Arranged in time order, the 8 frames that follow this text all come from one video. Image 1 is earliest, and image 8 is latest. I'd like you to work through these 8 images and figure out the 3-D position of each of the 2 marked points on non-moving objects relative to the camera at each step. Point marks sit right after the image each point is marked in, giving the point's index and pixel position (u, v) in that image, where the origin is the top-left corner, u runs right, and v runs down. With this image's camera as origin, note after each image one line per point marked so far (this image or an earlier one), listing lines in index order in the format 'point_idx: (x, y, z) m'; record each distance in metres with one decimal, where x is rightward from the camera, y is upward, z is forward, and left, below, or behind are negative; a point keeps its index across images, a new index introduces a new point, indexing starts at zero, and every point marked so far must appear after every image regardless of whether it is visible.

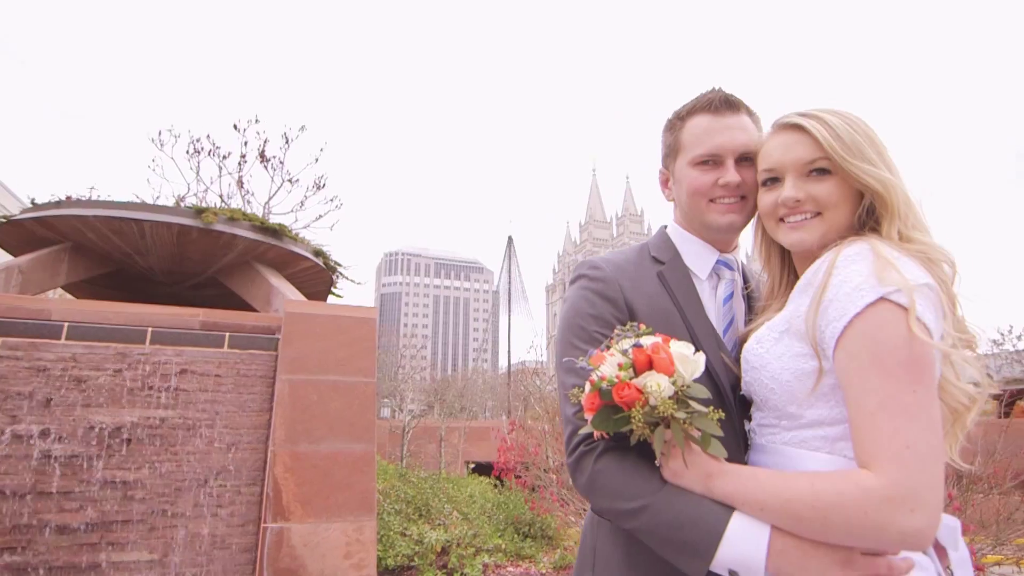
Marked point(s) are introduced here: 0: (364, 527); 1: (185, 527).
0: (-1.4, -2.3, +5.5) m
1: (-2.9, -2.1, +5.1) m
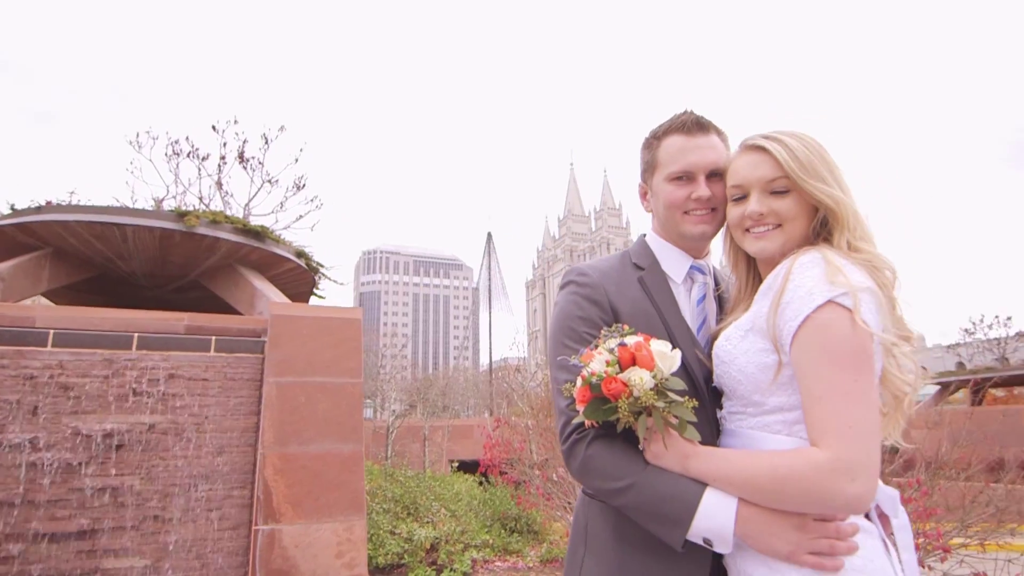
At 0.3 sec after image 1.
0: (-1.5, -2.3, +5.5) m
1: (-3.0, -2.2, +5.1) m
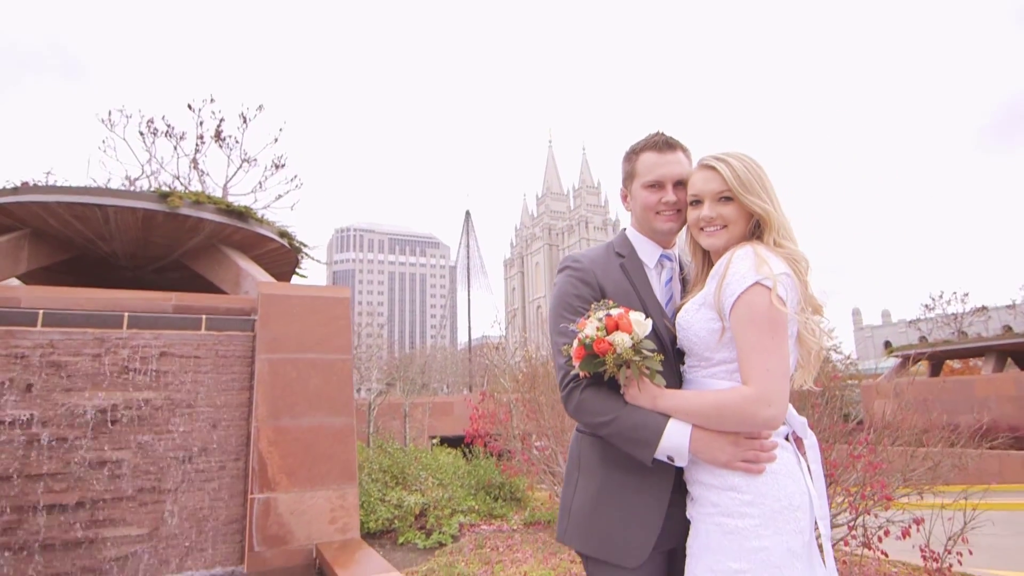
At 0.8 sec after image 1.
0: (-1.7, -2.1, +5.8) m
1: (-3.1, -2.0, +5.4) m
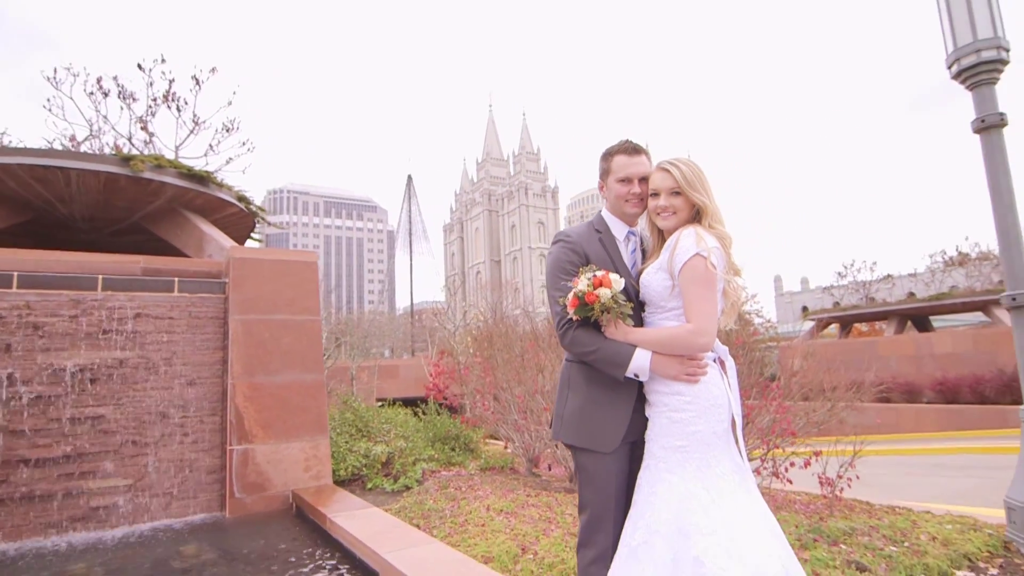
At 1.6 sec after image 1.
0: (-2.1, -1.7, +6.3) m
1: (-3.5, -1.6, +5.7) m
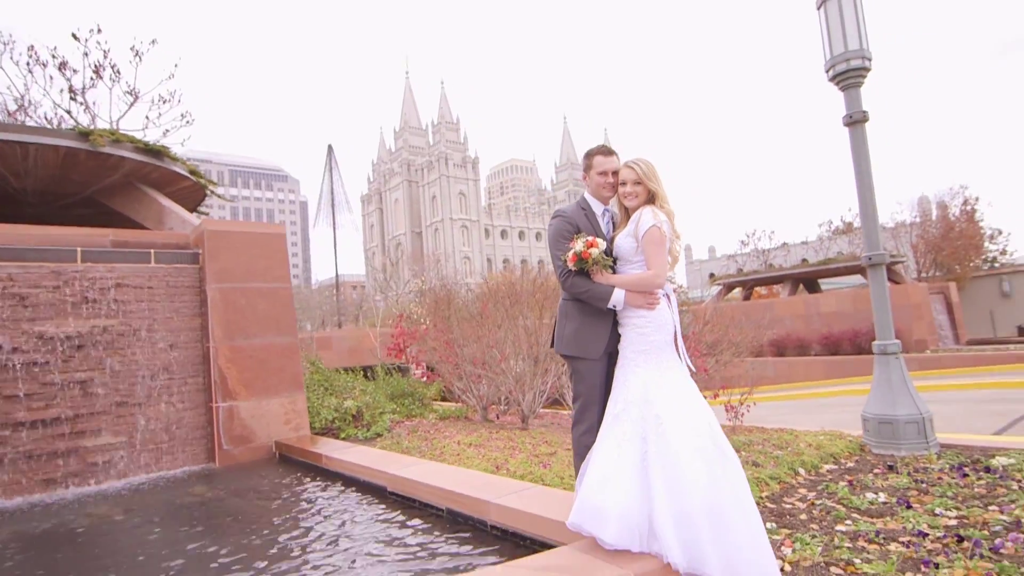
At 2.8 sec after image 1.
0: (-2.6, -1.3, +6.9) m
1: (-3.9, -1.3, +6.1) m
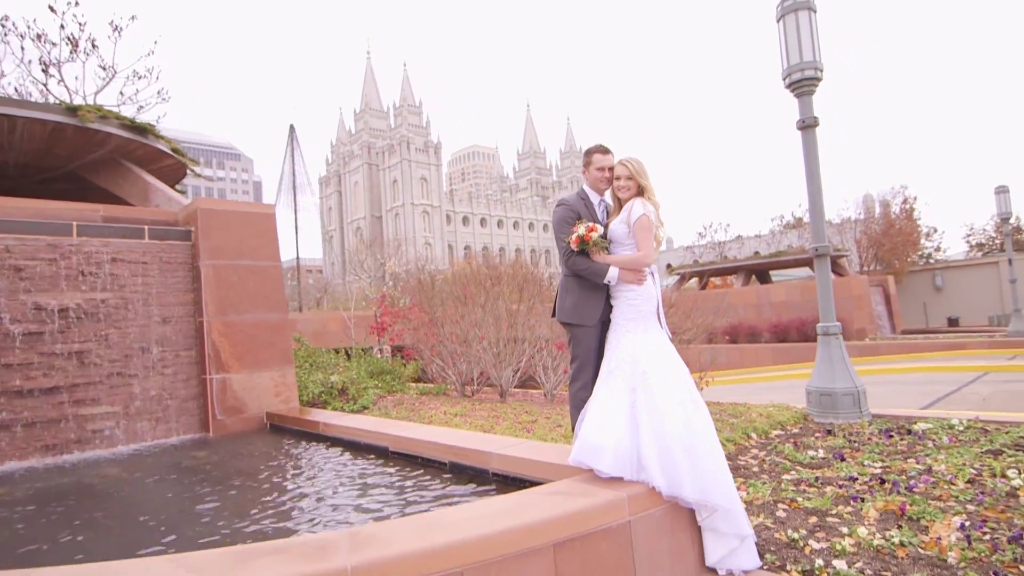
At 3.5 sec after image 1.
0: (-2.8, -1.1, +7.2) m
1: (-4.1, -1.0, +6.3) m
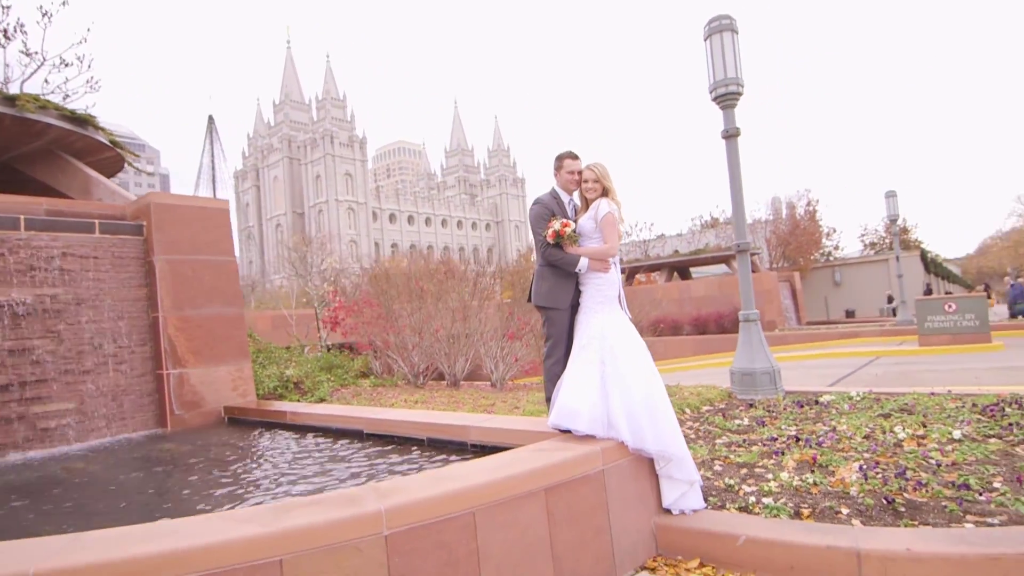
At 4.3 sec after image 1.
0: (-3.4, -1.0, +7.3) m
1: (-4.5, -1.0, +6.2) m
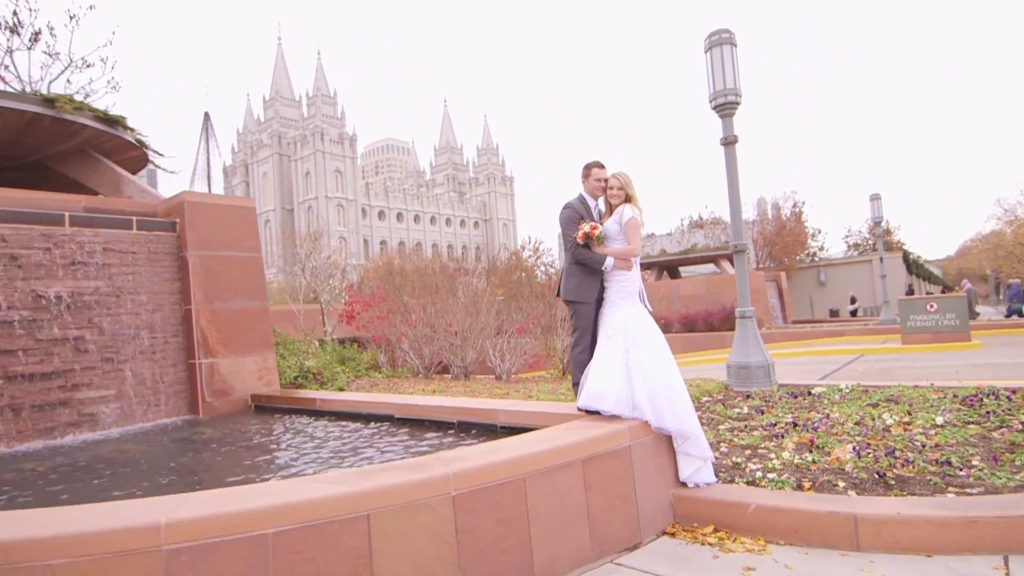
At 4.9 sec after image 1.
0: (-3.2, -0.9, +7.6) m
1: (-4.3, -0.9, +6.6) m
